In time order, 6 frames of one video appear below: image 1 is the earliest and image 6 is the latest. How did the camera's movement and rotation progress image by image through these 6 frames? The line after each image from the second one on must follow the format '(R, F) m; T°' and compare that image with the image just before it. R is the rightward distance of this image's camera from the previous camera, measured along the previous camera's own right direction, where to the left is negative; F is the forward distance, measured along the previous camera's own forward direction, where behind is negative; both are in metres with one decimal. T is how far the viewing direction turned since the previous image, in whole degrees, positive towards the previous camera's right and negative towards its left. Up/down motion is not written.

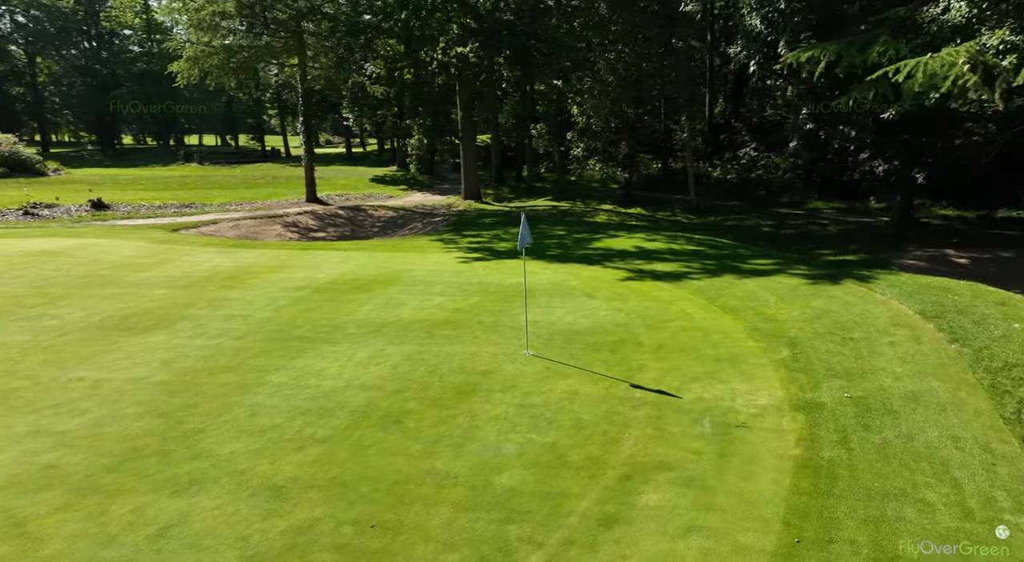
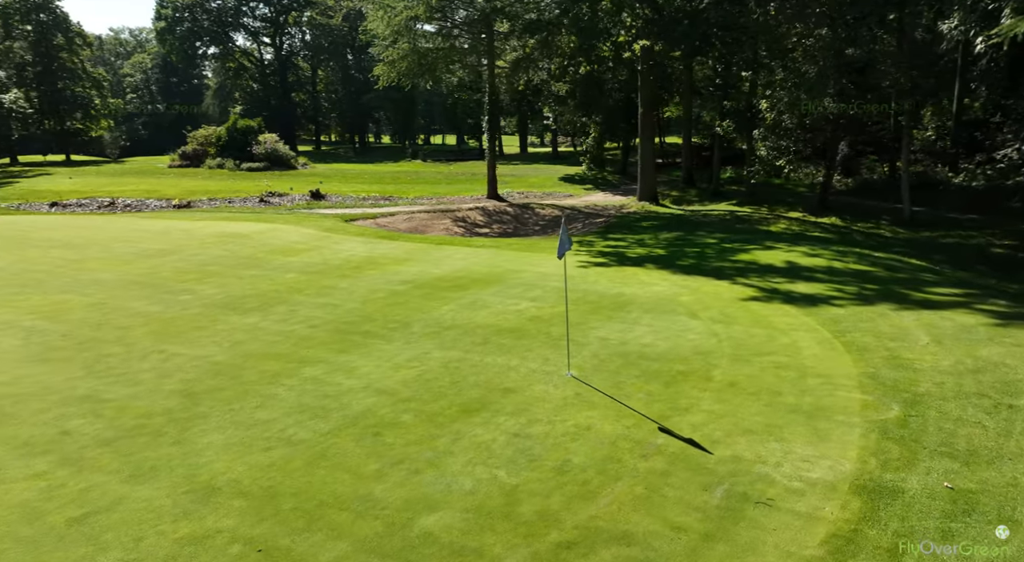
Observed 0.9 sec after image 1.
(+2.1, +1.2) m; -19°
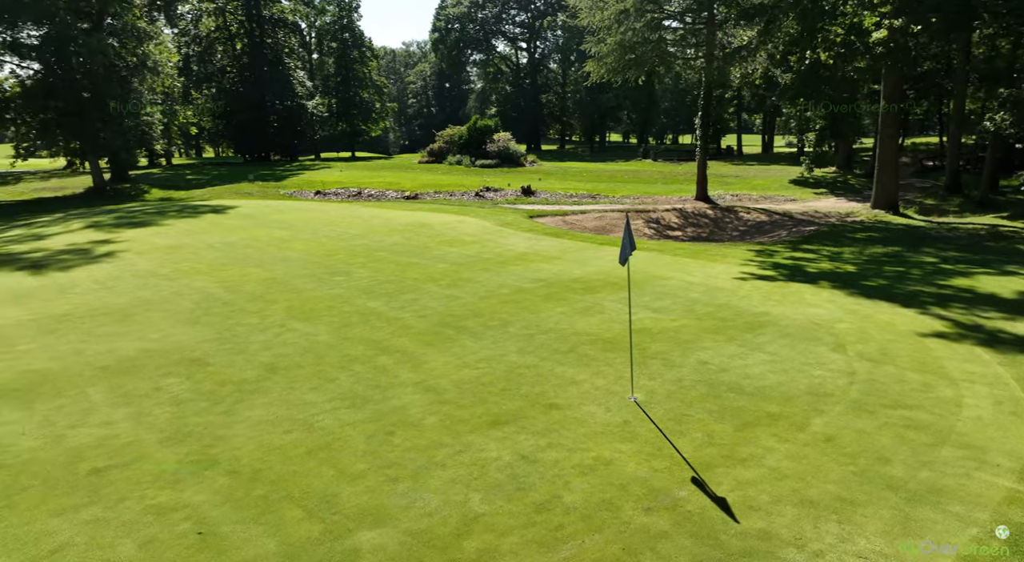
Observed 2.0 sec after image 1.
(+1.9, +1.1) m; -21°
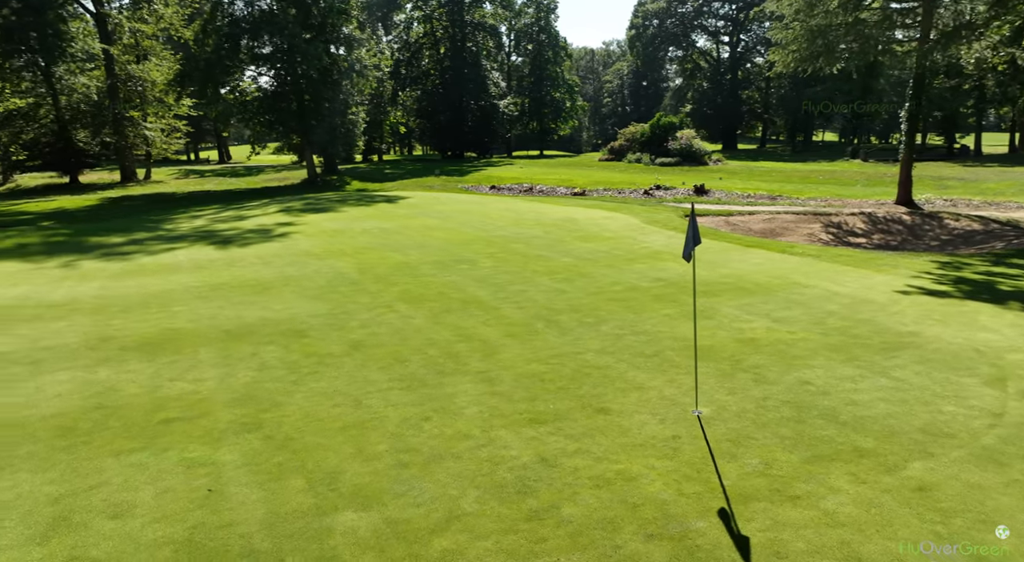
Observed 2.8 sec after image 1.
(+1.3, +0.6) m; -16°
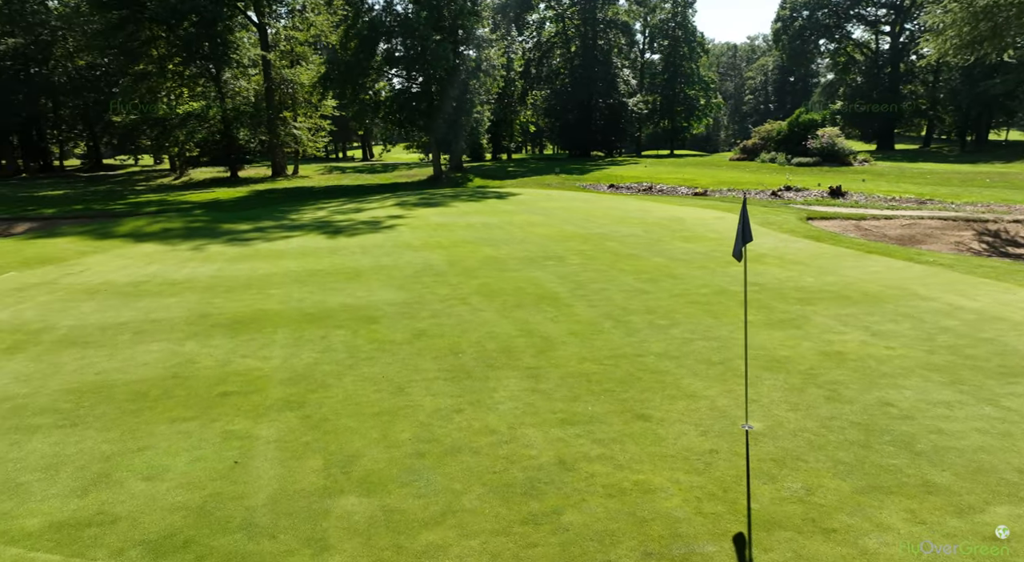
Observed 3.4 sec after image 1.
(+0.8, +0.3) m; -11°
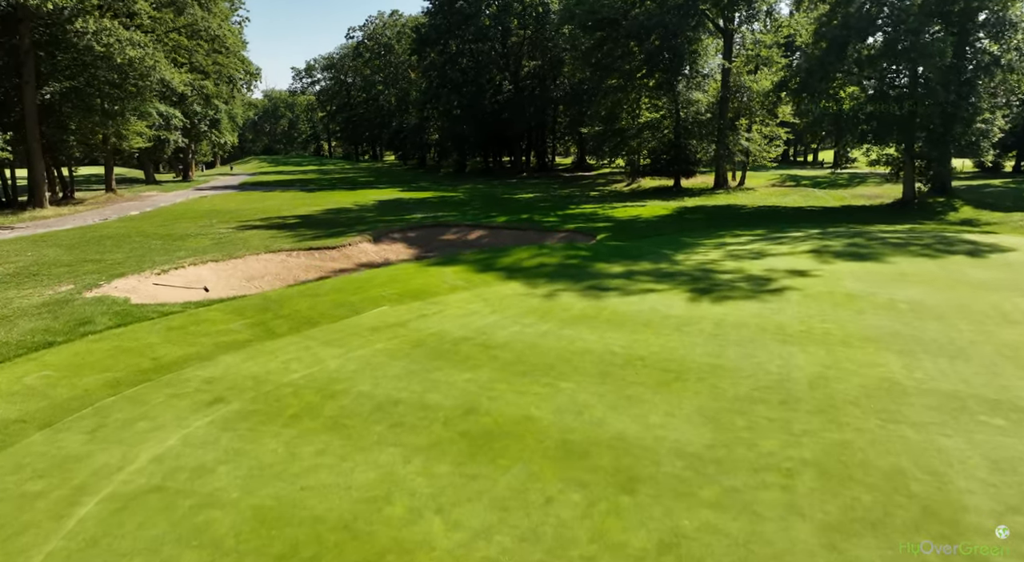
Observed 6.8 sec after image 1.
(+0.9, +3.3) m; -37°
